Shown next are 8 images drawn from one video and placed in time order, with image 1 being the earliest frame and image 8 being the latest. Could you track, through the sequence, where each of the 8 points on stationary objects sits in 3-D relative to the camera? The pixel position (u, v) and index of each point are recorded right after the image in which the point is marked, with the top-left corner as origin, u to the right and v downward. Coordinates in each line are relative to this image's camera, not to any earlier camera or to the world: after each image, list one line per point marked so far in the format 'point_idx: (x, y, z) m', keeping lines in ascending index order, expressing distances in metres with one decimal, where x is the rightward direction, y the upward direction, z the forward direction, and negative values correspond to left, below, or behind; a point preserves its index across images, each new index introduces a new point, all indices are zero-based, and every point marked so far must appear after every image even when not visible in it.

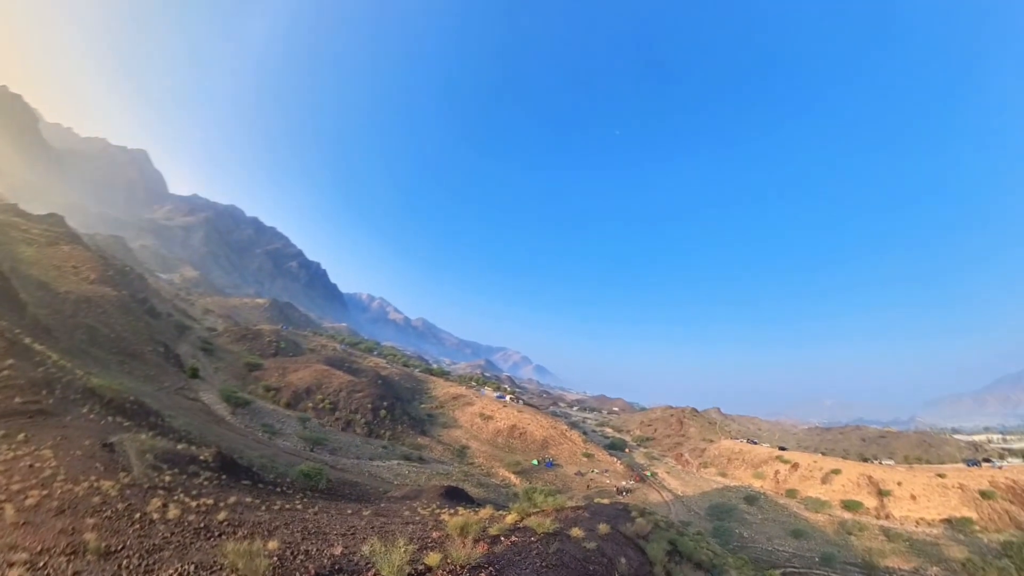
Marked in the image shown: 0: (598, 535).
0: (+2.2, -5.5, +12.3) m
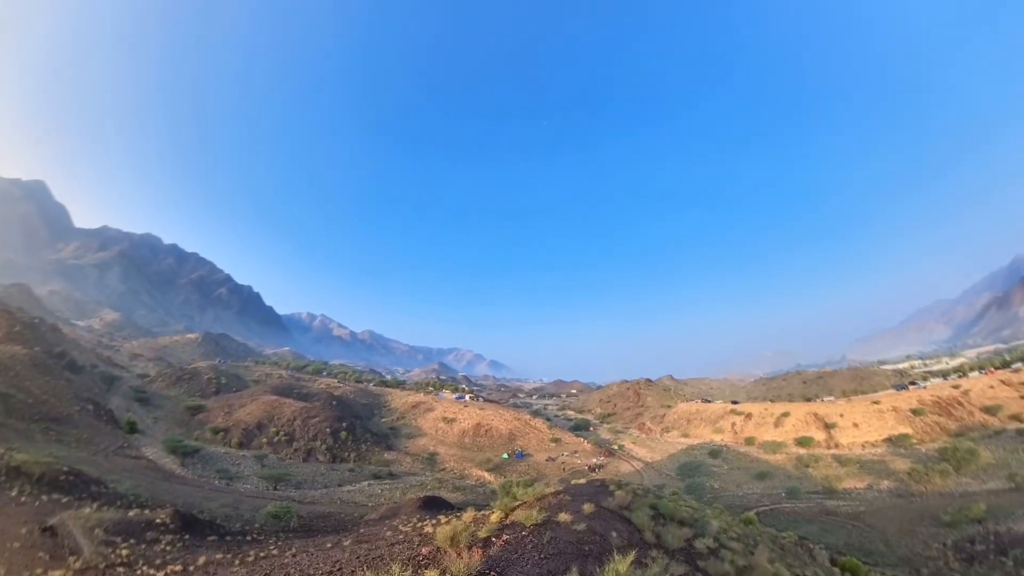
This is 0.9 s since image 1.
0: (+1.9, -5.2, +12.8) m
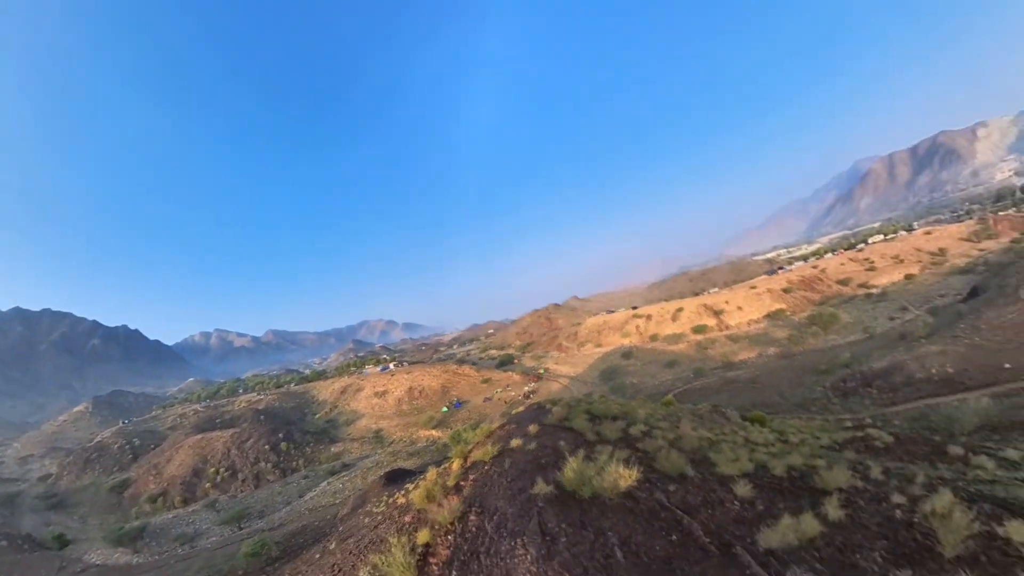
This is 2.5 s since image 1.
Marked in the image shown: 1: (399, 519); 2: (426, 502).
0: (+0.7, -3.8, +14.3) m
1: (-2.5, -5.1, +12.2) m
2: (-1.9, -4.8, +12.3) m
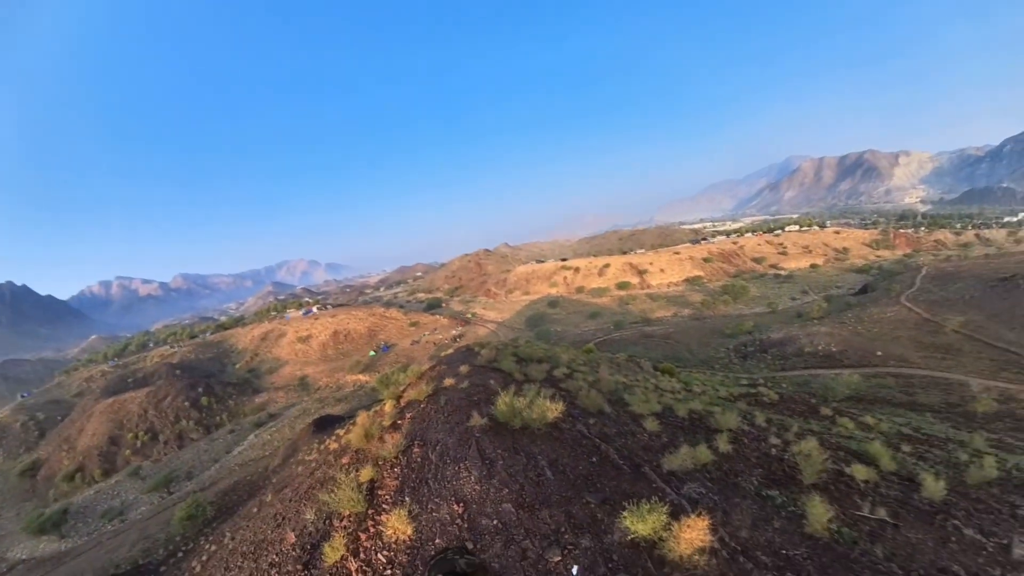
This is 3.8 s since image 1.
0: (-1.3, -2.4, +14.8) m
1: (-4.0, -4.0, +12.3) m
2: (-3.4, -3.7, +12.5) m
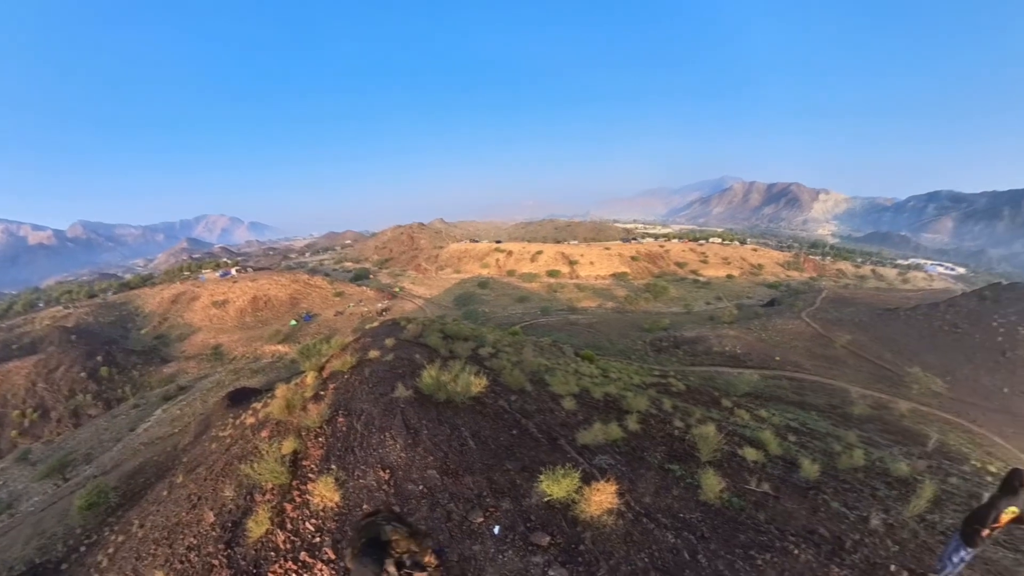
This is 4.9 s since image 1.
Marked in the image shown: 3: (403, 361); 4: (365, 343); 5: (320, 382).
0: (-3.2, -1.6, +14.5) m
1: (-5.4, -3.3, +11.5) m
2: (-4.9, -3.0, +11.8) m
3: (-2.8, -2.0, +14.0) m
4: (-4.0, -1.5, +14.7) m
5: (-4.7, -2.4, +13.0) m
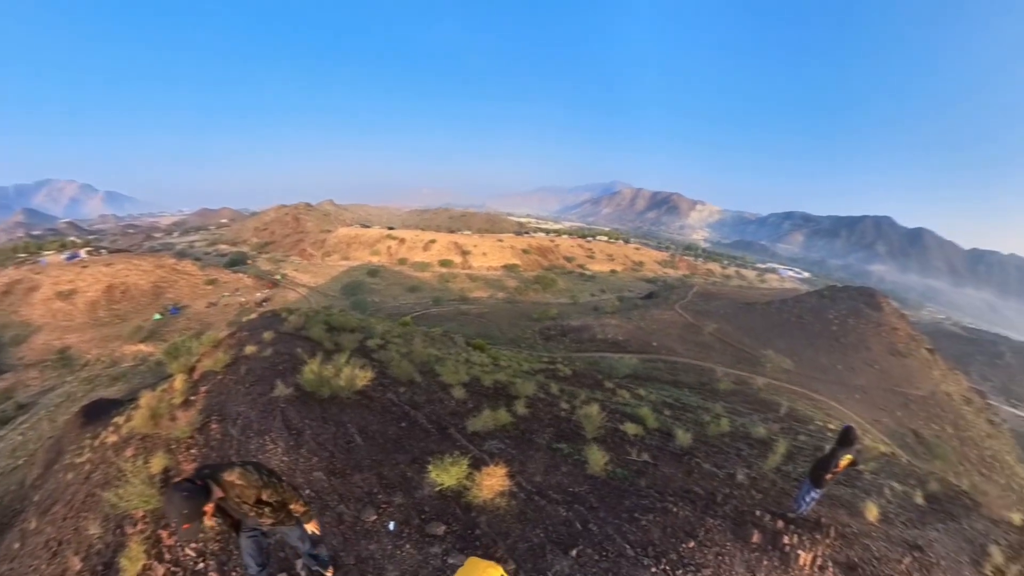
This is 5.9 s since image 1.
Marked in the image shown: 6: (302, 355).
0: (-6.0, -1.4, +13.7) m
1: (-7.7, -3.2, +10.5) m
2: (-7.2, -2.9, +10.9) m
3: (-5.5, -1.8, +13.4) m
4: (-6.9, -1.3, +13.7) m
5: (-7.2, -2.2, +12.0) m
6: (-5.2, -1.8, +13.7) m
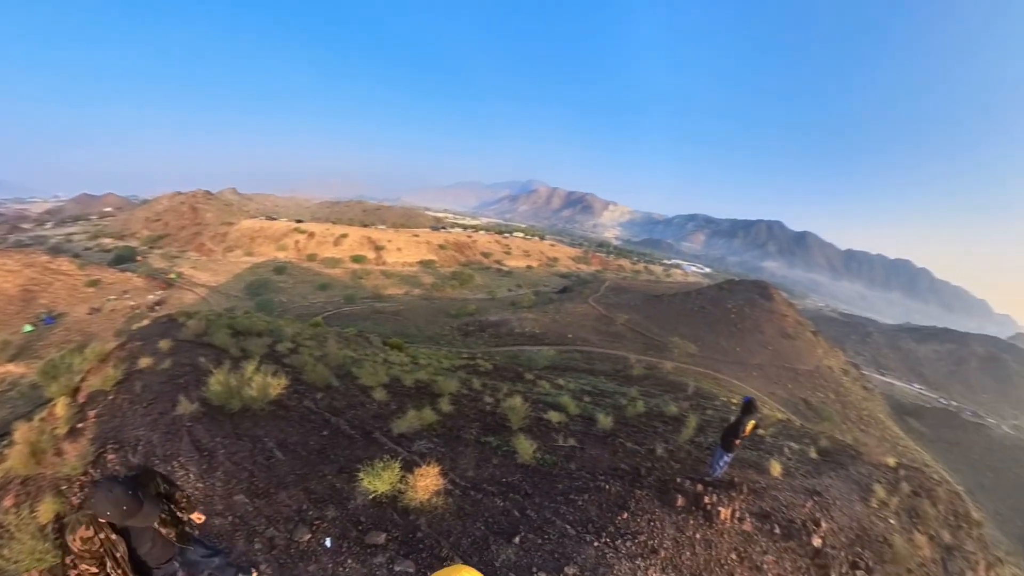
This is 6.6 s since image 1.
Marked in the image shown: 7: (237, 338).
0: (-8.0, -1.5, +12.7) m
1: (-9.2, -3.4, +9.4) m
2: (-8.8, -3.1, +9.8) m
3: (-7.4, -1.9, +12.5) m
4: (-8.8, -1.3, +12.6) m
5: (-8.9, -2.4, +10.9) m
6: (-7.1, -1.9, +12.9) m
7: (-7.2, -1.2, +14.4) m
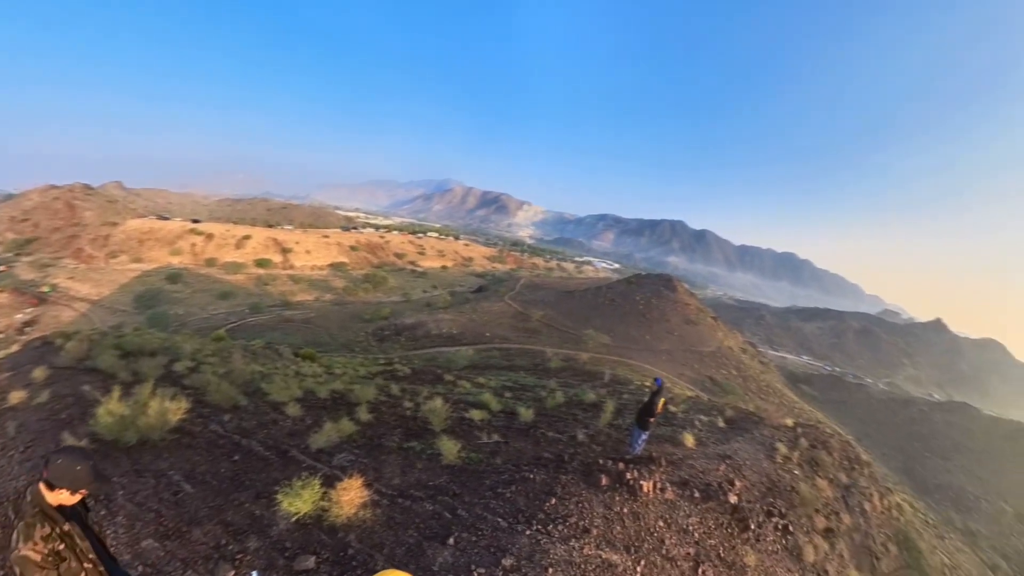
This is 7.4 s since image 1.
0: (-9.8, -1.9, +11.4) m
1: (-10.3, -4.0, +8.0) m
2: (-10.0, -3.7, +8.5) m
3: (-9.2, -2.3, +11.3) m
4: (-10.6, -1.8, +11.2) m
5: (-10.4, -2.9, +9.5) m
6: (-8.9, -2.2, +11.7) m
7: (-9.2, -1.6, +13.1) m
